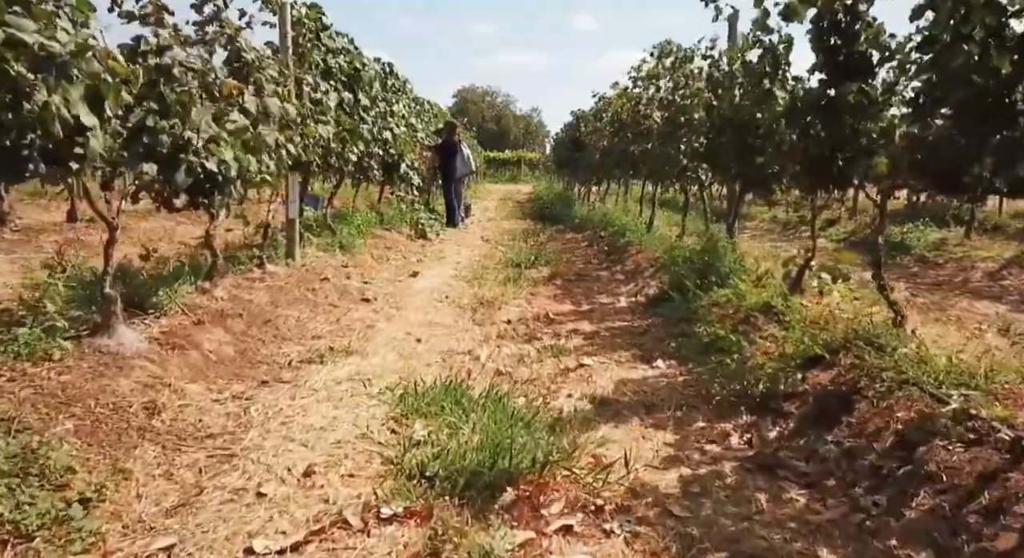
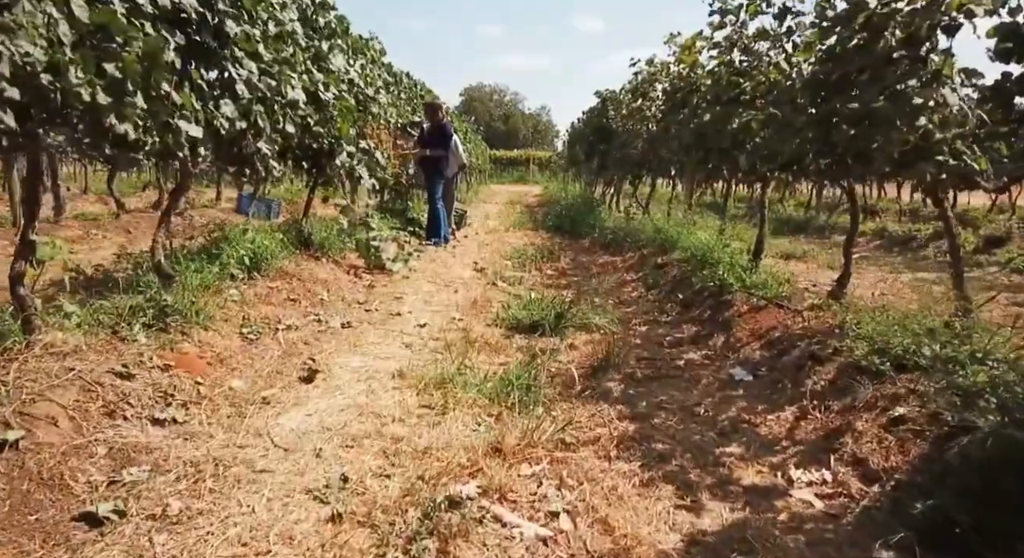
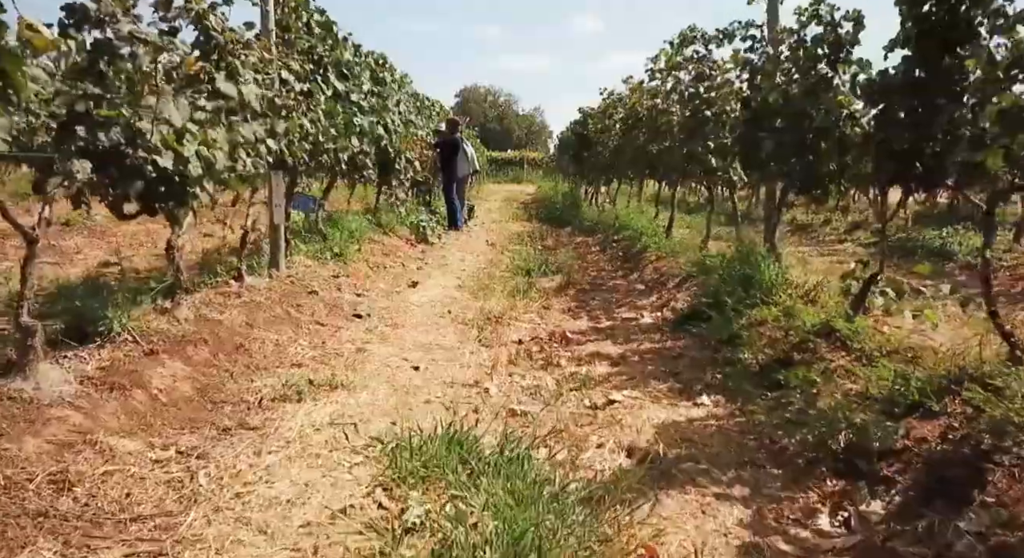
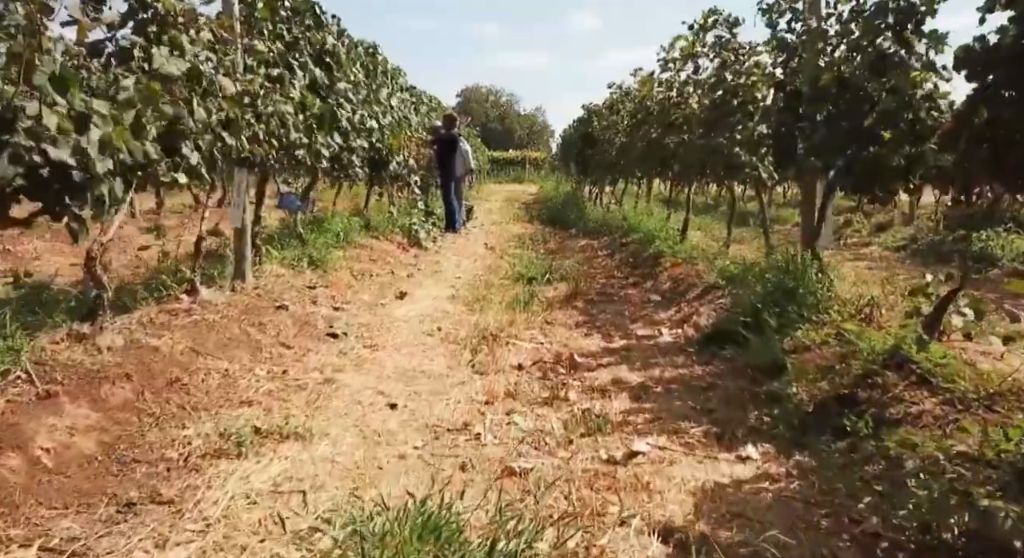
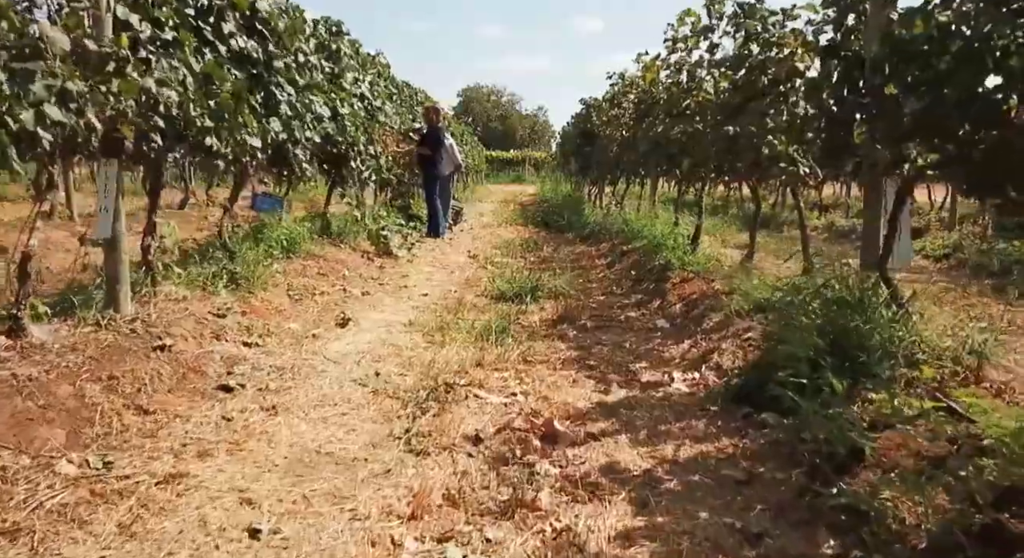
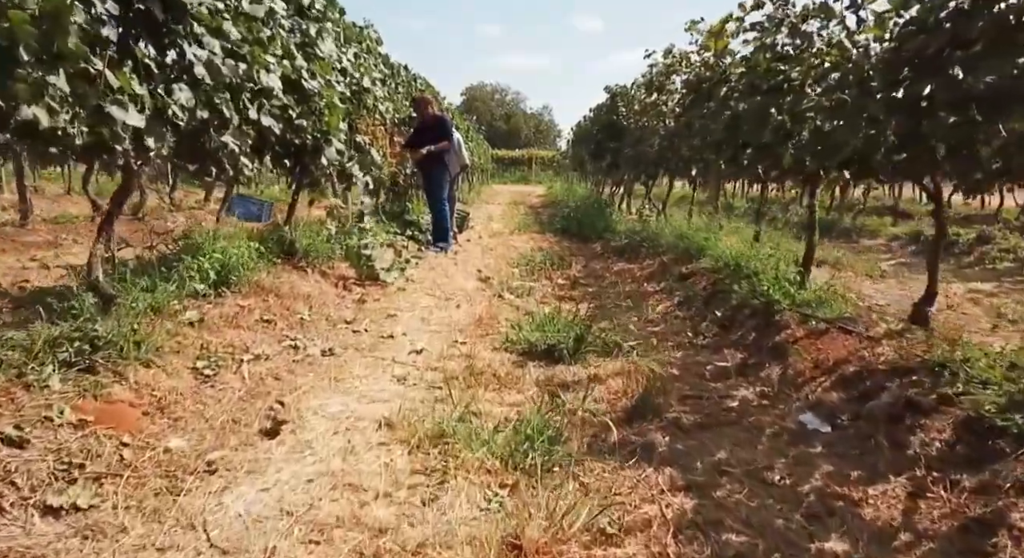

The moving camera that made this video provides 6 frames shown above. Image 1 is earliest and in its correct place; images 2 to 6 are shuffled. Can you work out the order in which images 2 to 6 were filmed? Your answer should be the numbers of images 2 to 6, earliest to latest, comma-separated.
3, 4, 5, 2, 6
